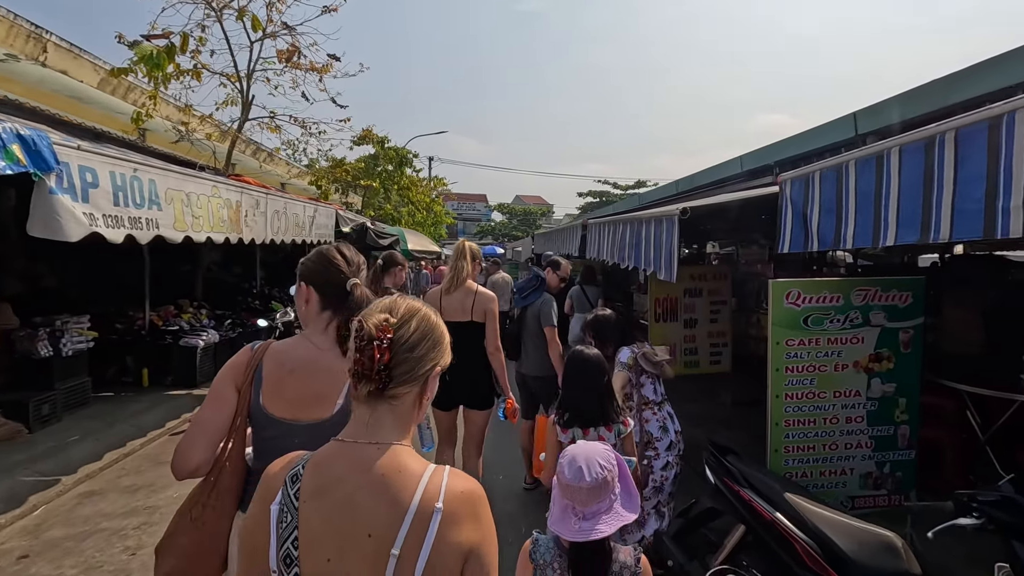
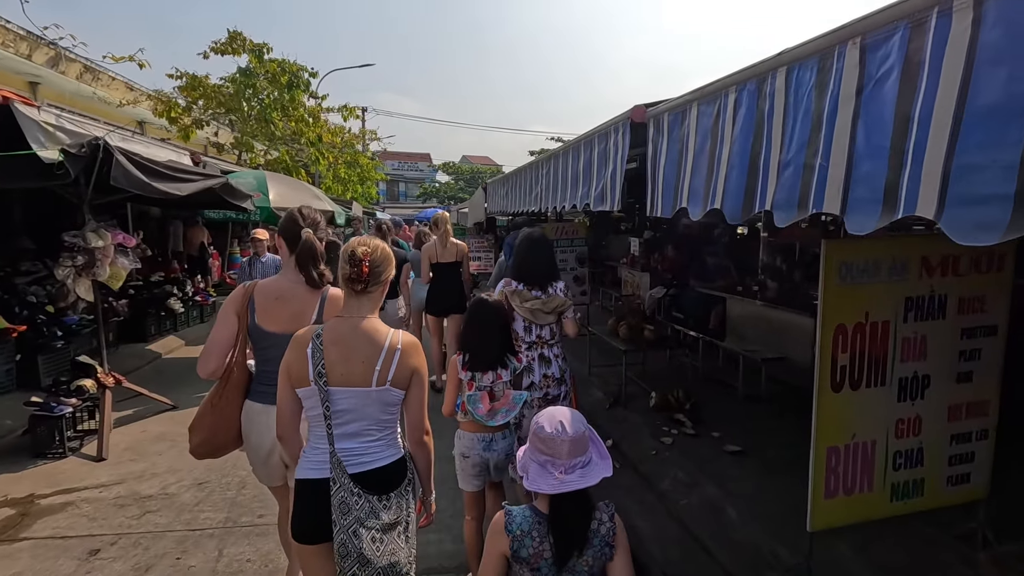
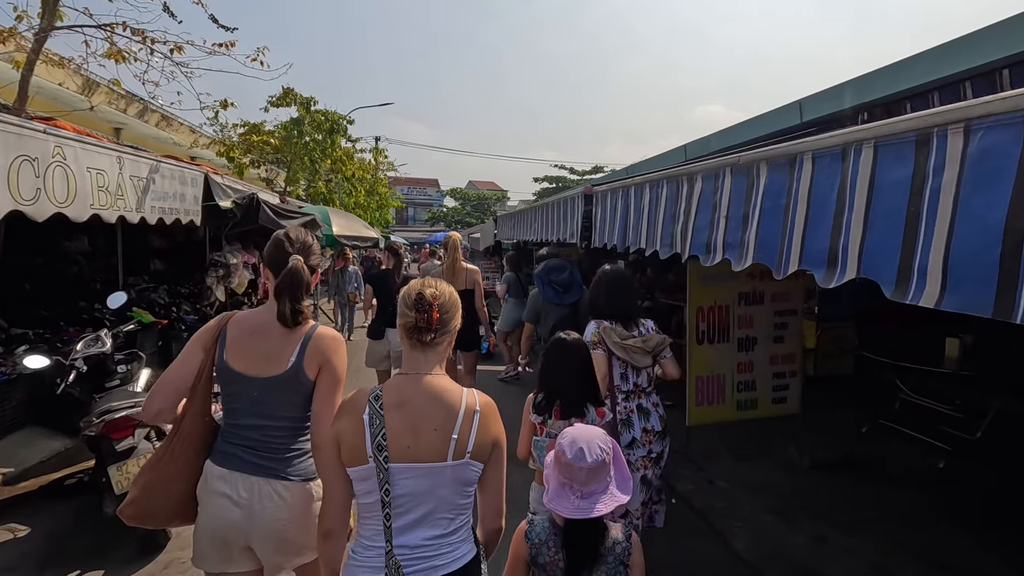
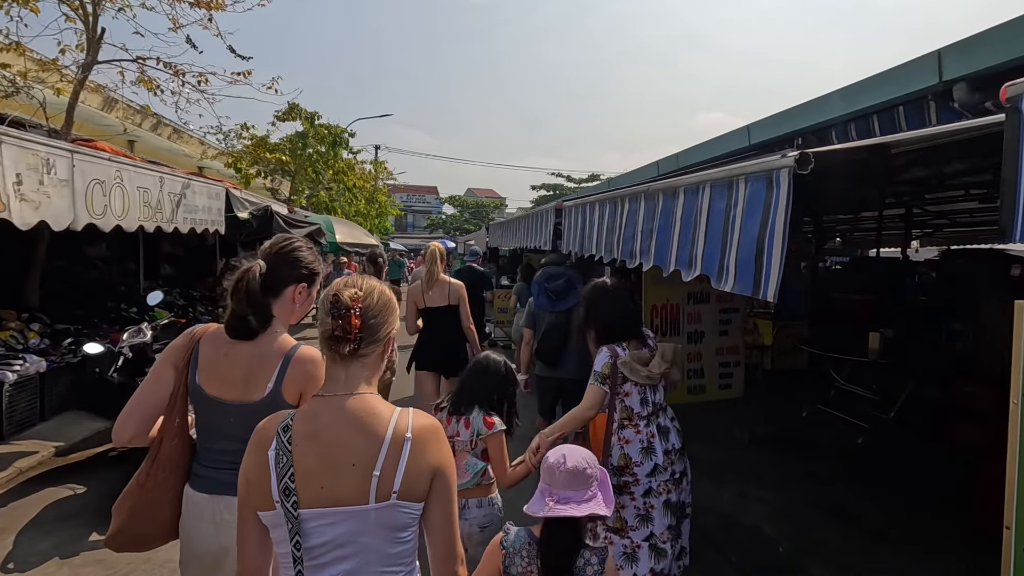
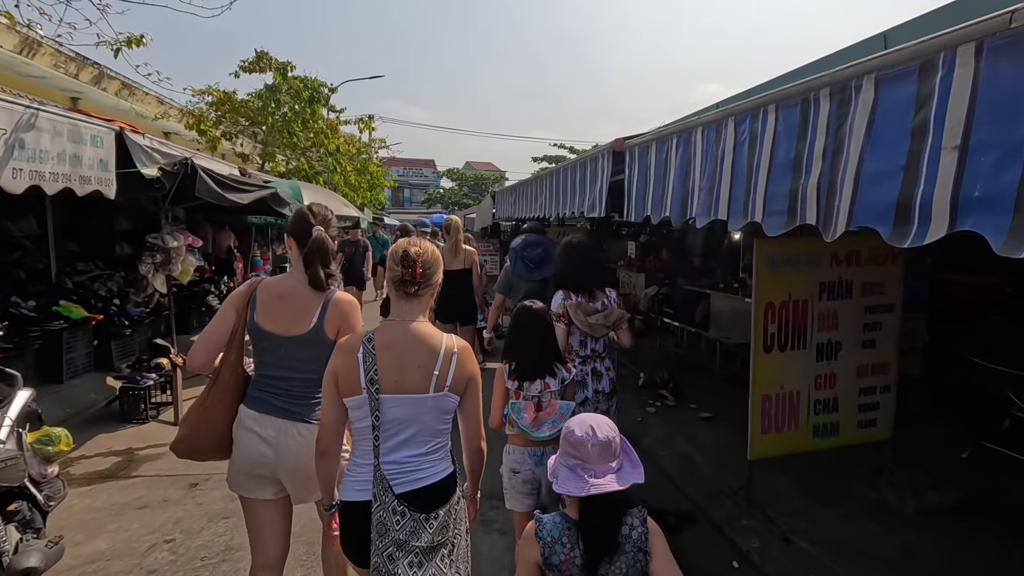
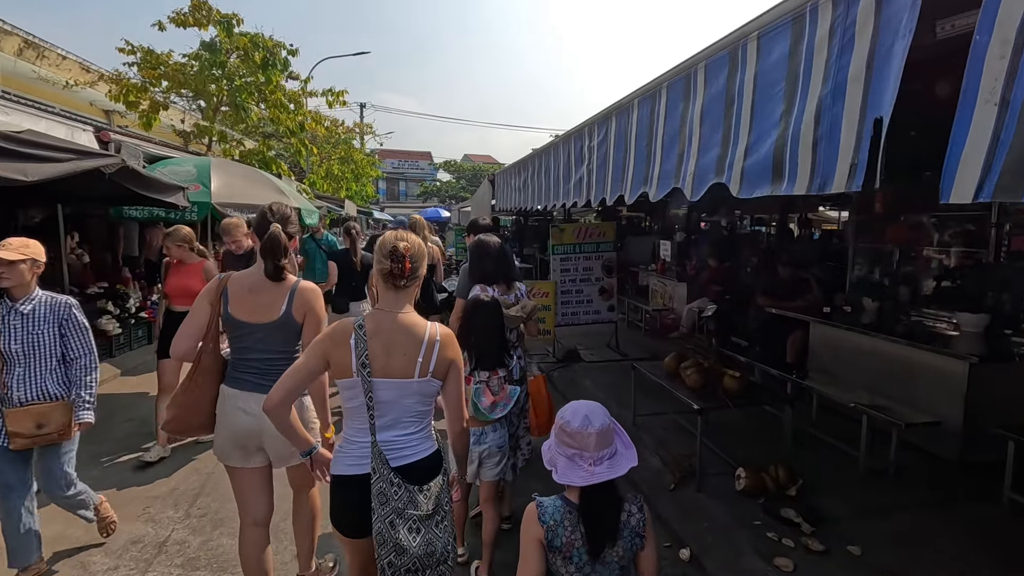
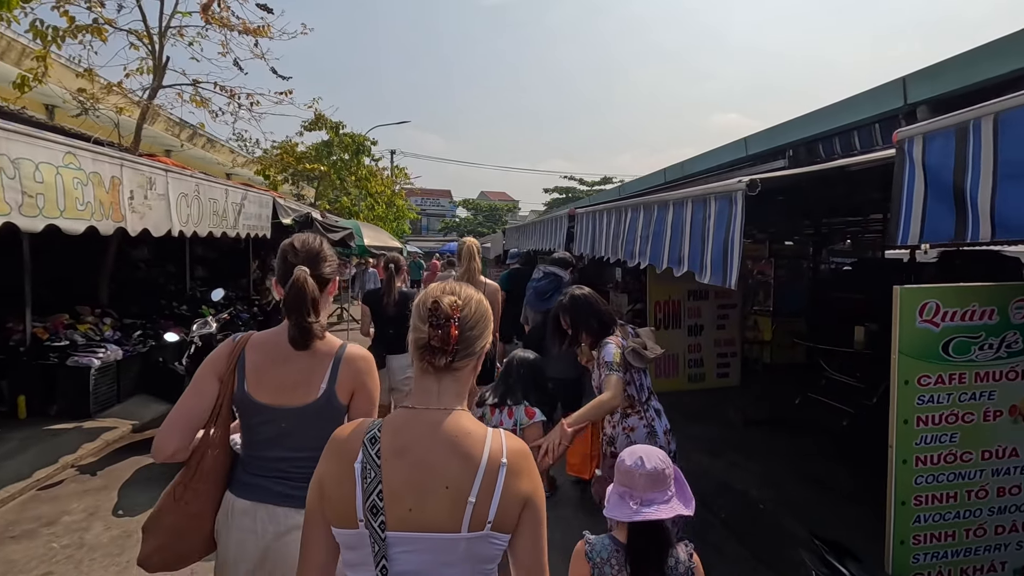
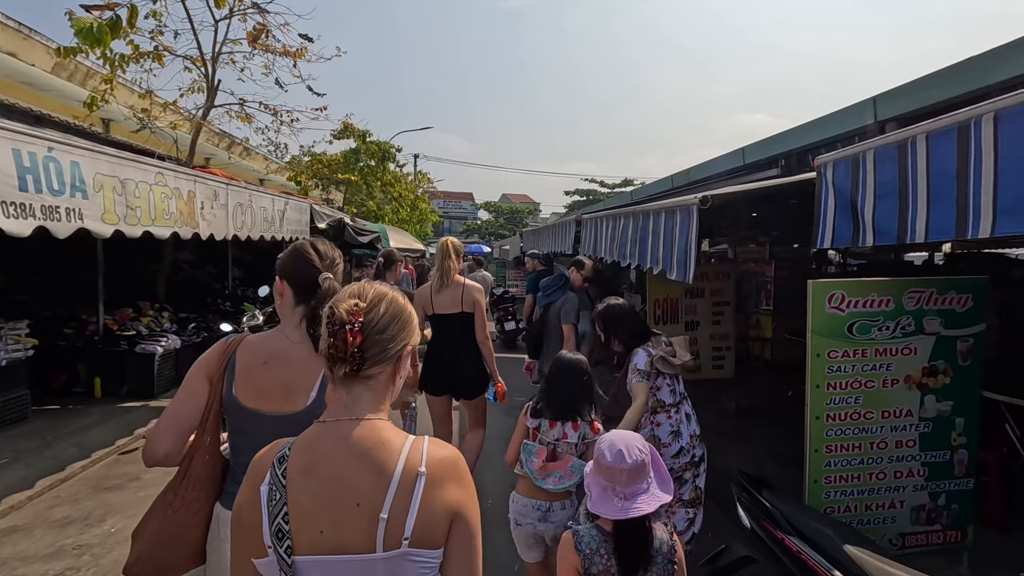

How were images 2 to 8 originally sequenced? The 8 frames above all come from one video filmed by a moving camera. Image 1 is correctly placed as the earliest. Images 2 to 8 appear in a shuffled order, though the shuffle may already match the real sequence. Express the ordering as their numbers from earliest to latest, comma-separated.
8, 7, 4, 3, 5, 2, 6
